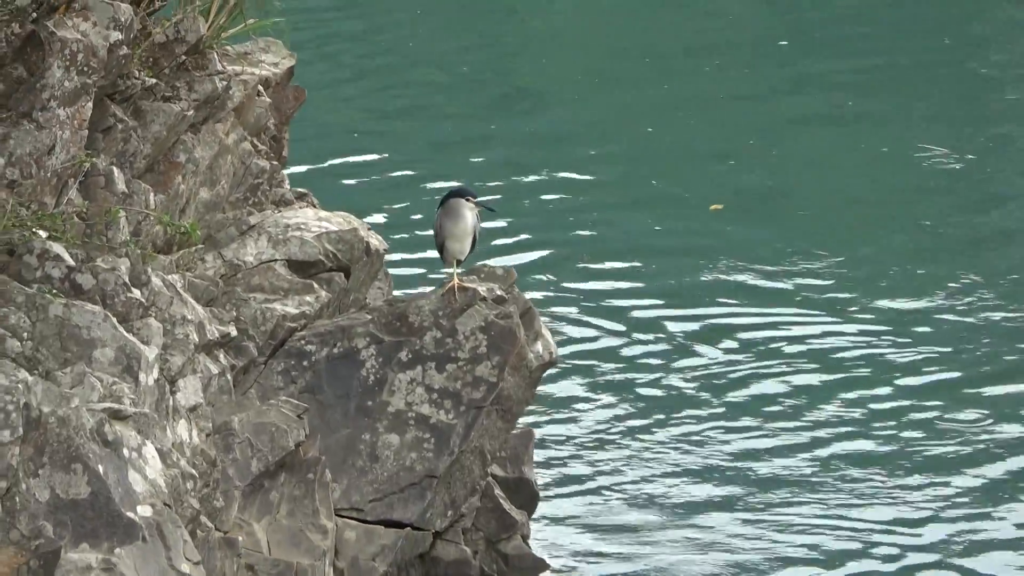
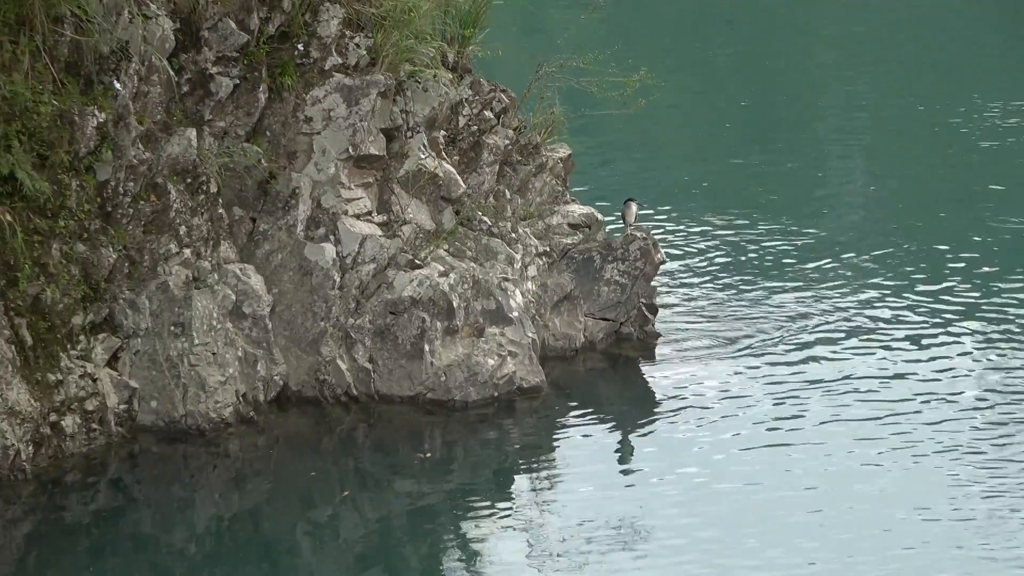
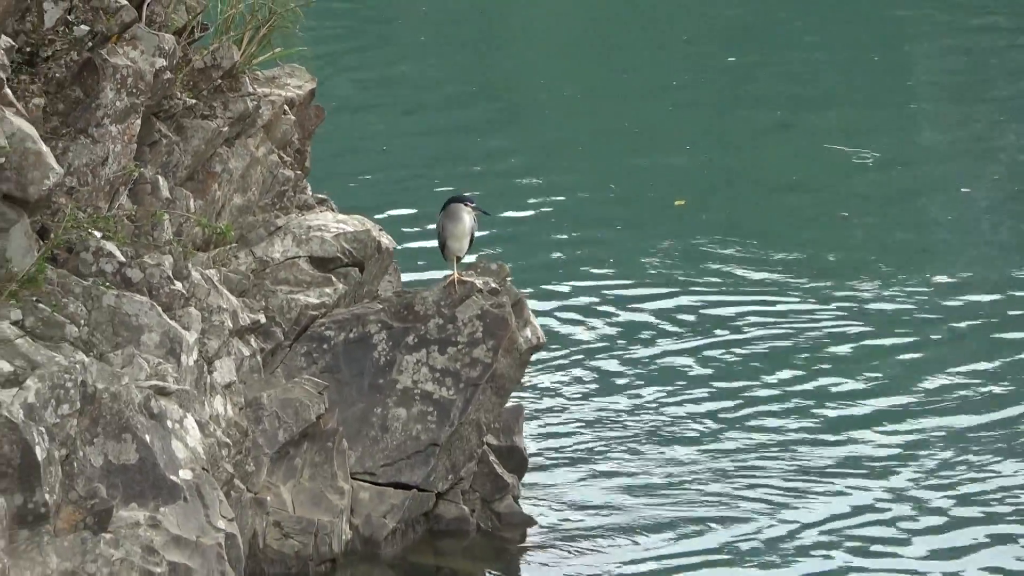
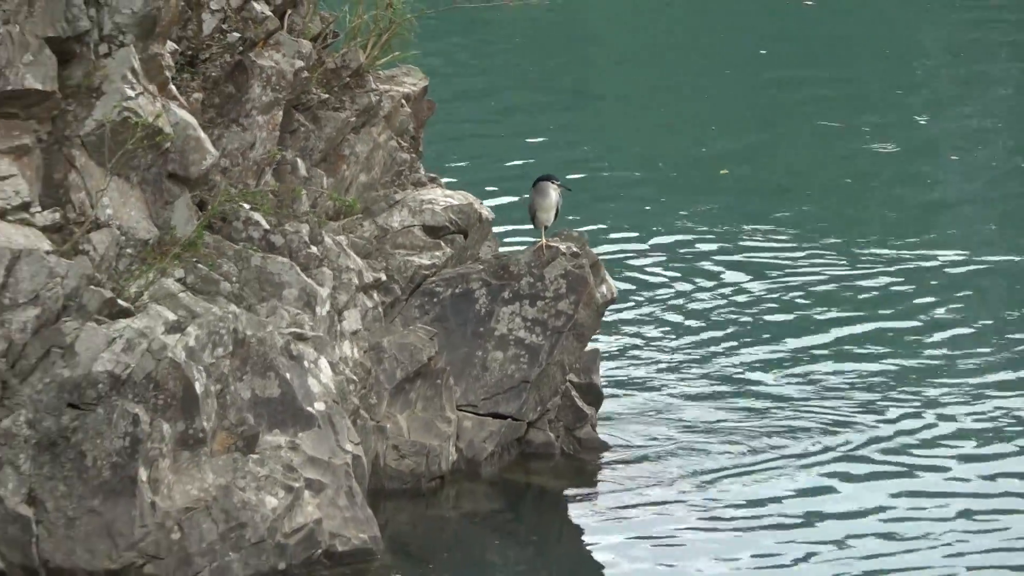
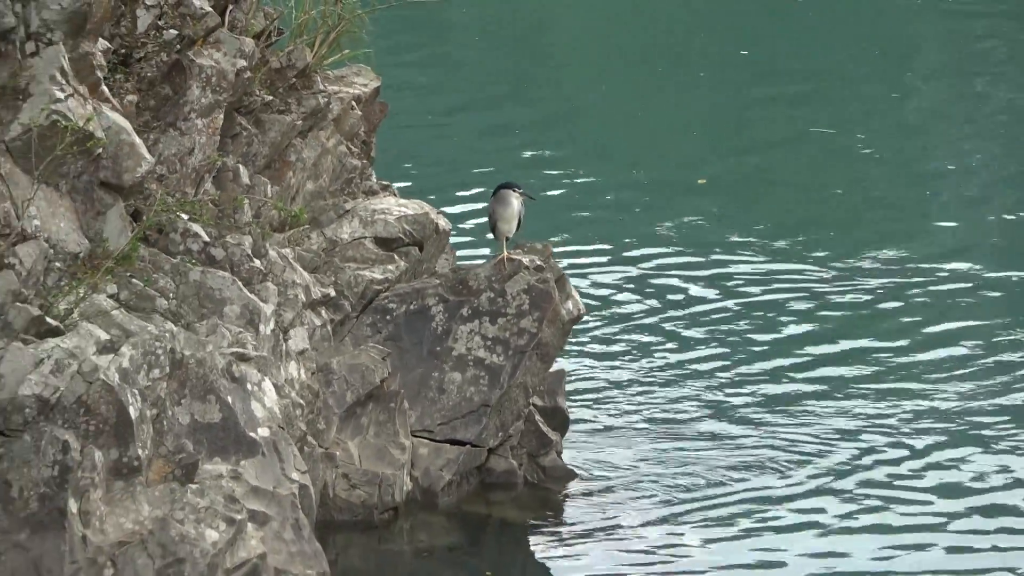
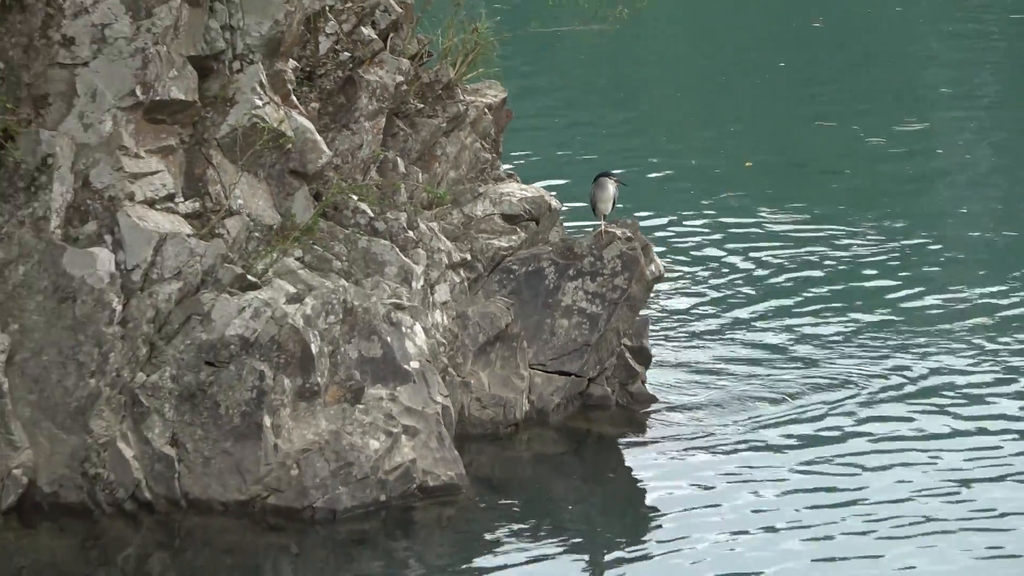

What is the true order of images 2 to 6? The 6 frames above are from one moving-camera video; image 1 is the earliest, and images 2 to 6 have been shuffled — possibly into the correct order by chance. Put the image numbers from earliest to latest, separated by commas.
3, 5, 4, 6, 2
